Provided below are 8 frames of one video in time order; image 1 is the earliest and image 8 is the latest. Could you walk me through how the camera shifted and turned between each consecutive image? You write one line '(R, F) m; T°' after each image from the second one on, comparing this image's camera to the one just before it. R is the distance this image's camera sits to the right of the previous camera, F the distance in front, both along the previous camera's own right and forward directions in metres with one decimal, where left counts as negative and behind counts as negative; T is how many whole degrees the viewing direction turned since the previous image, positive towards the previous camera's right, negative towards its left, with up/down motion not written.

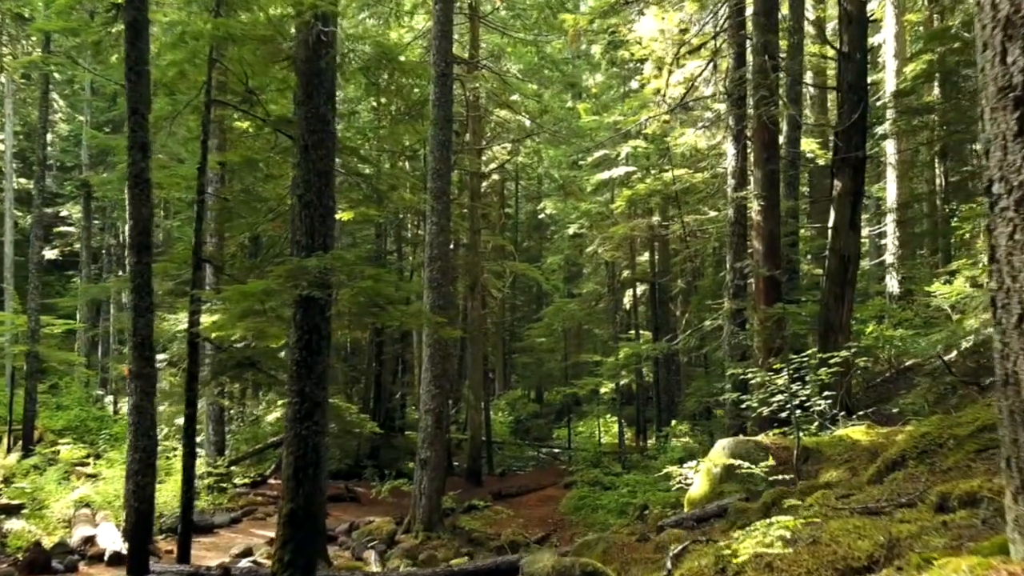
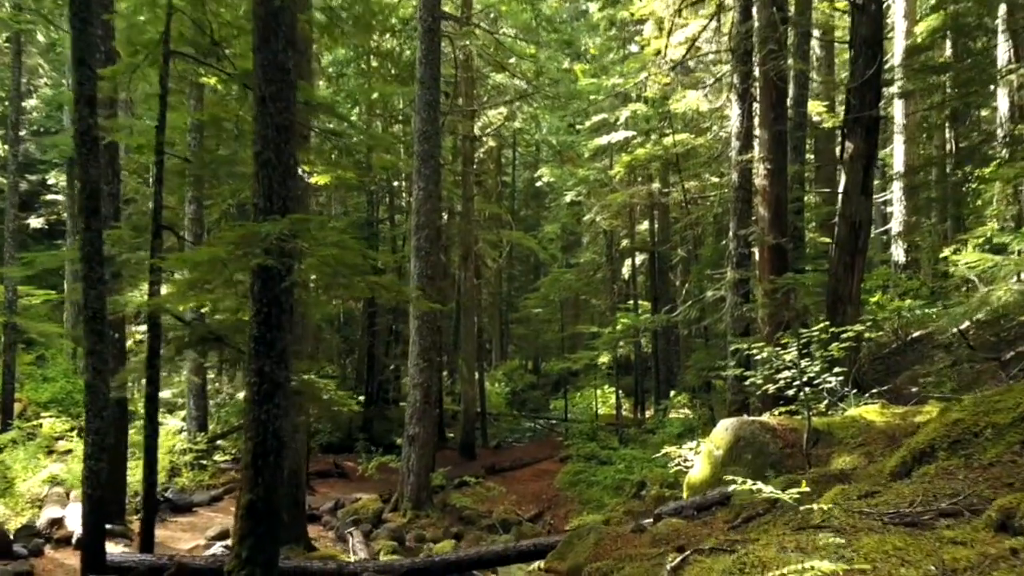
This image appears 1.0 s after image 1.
(+0.1, +0.6) m; 0°
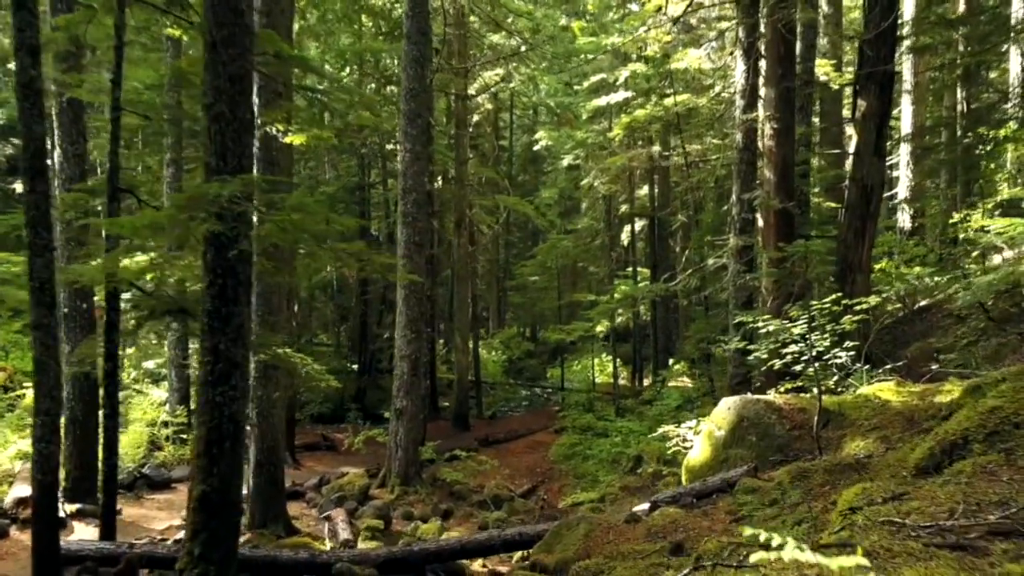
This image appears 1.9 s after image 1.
(+0.1, +0.6) m; 0°
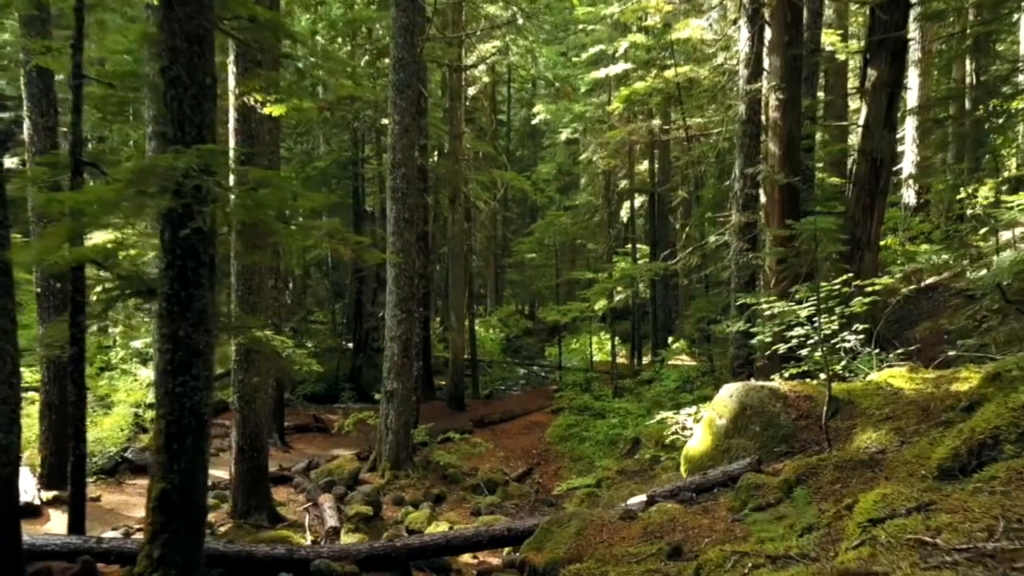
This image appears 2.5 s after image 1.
(+0.1, +0.4) m; 0°
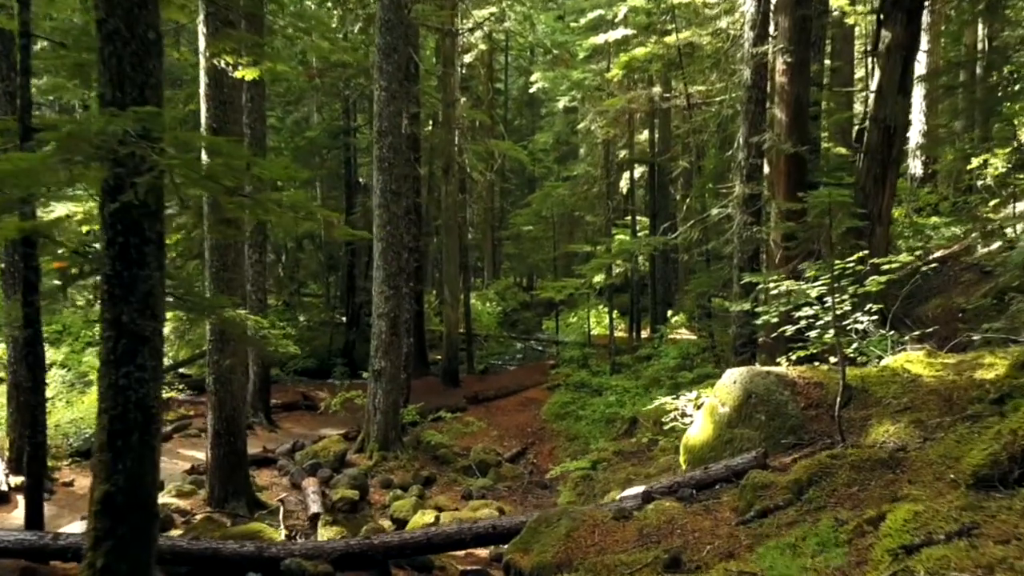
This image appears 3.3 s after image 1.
(+0.1, +0.5) m; 0°
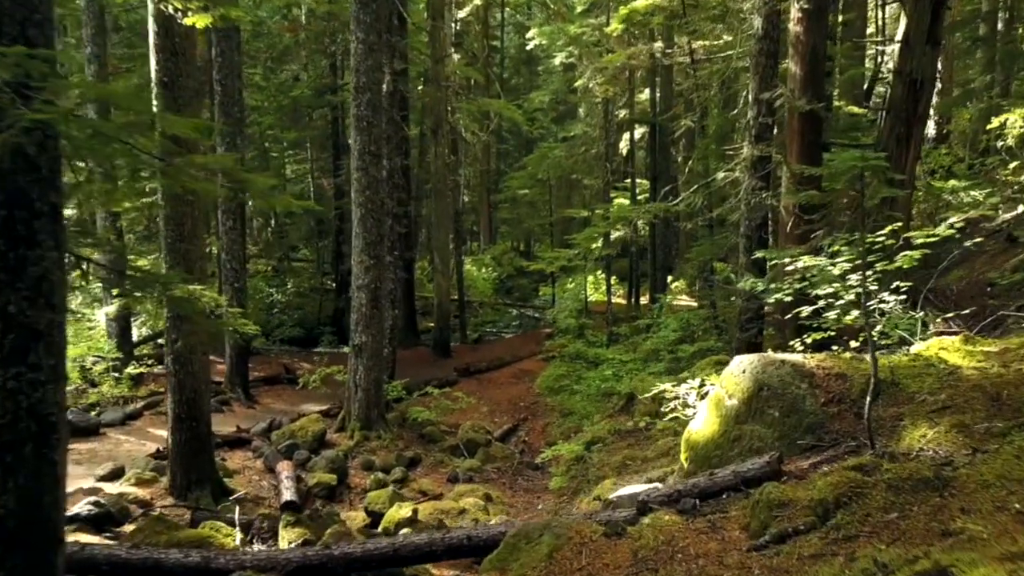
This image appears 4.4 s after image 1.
(+0.1, +0.8) m; 0°
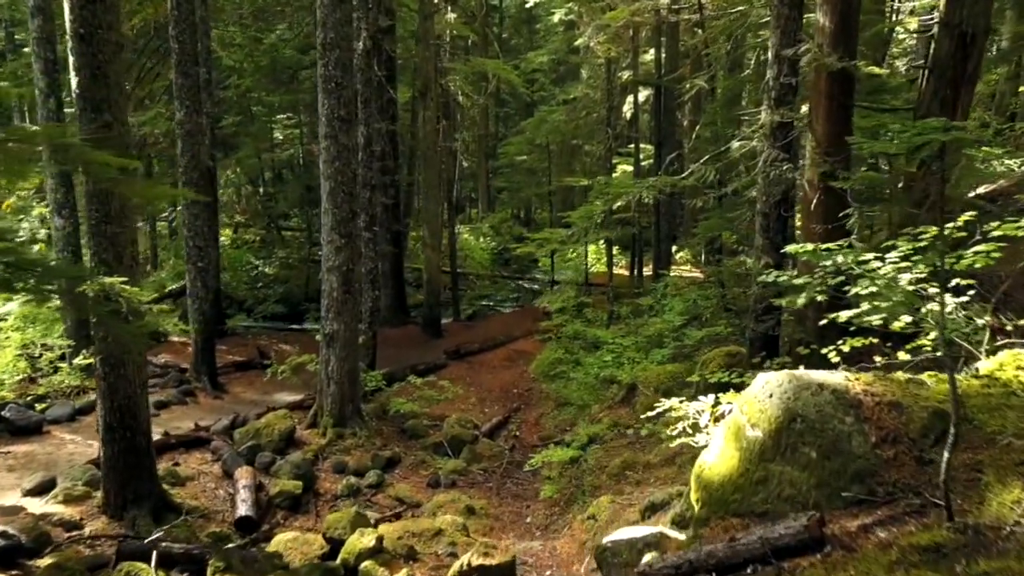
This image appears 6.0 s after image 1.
(+0.2, +1.1) m; 0°
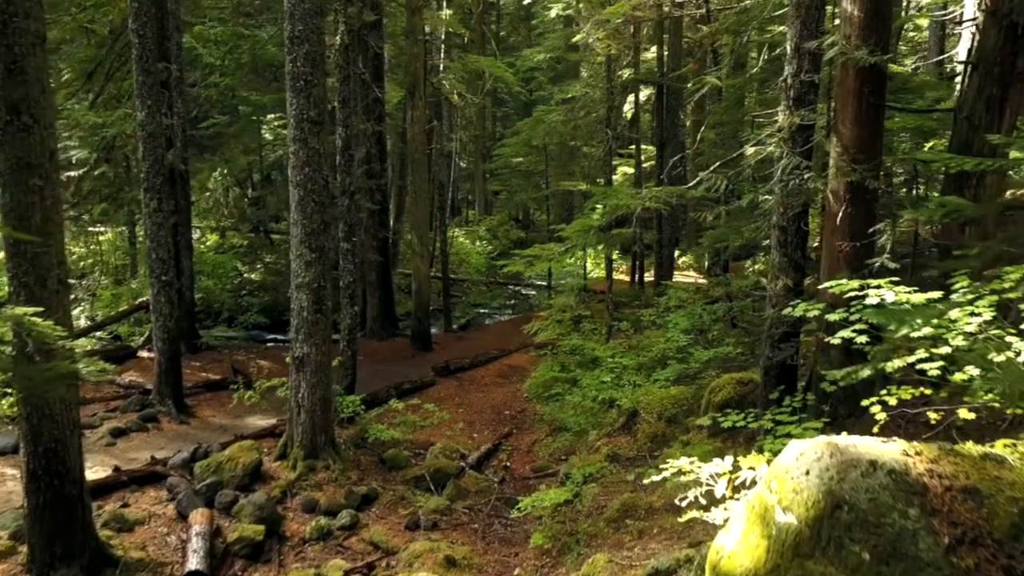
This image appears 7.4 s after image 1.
(+0.1, +0.9) m; 0°
